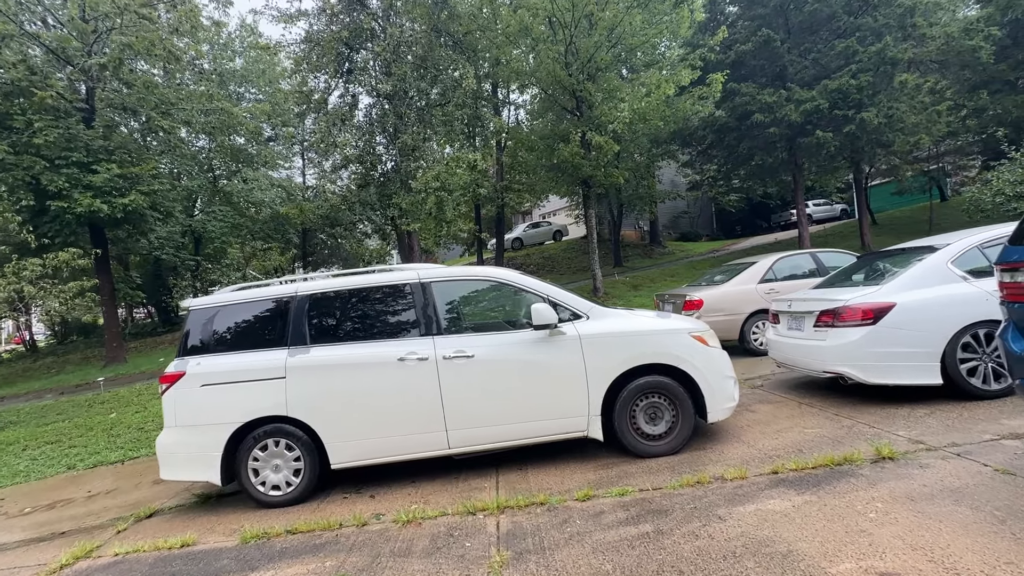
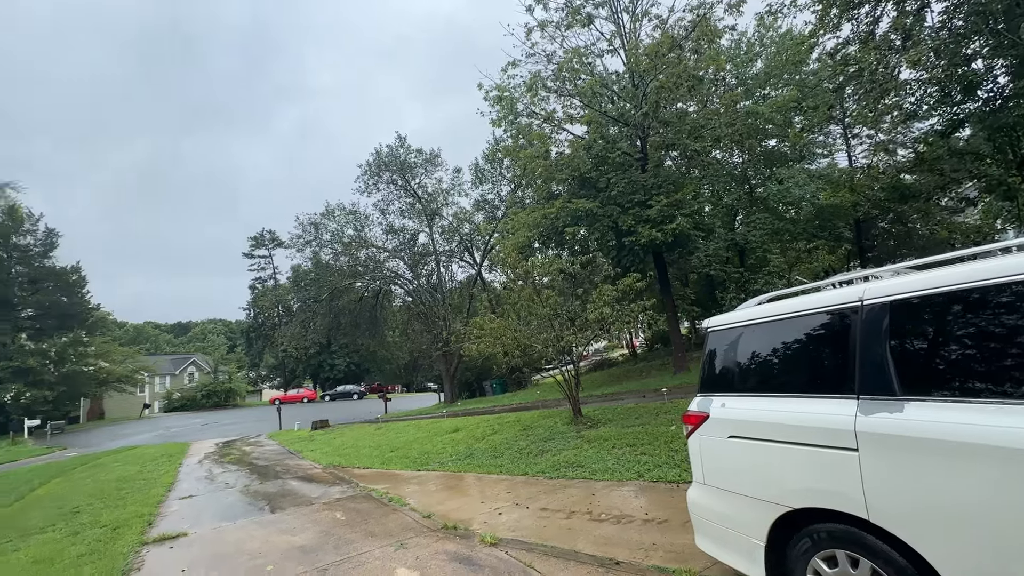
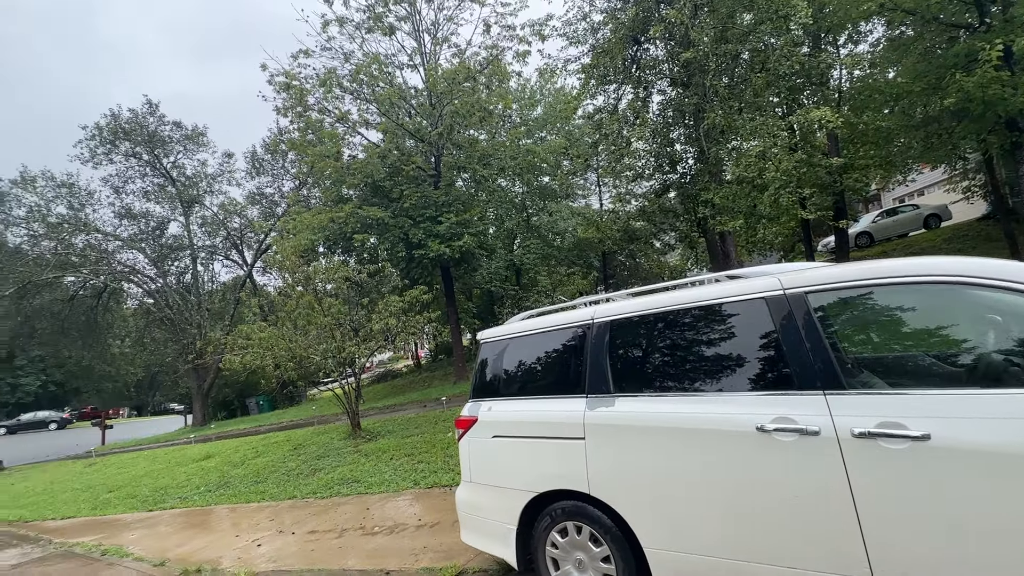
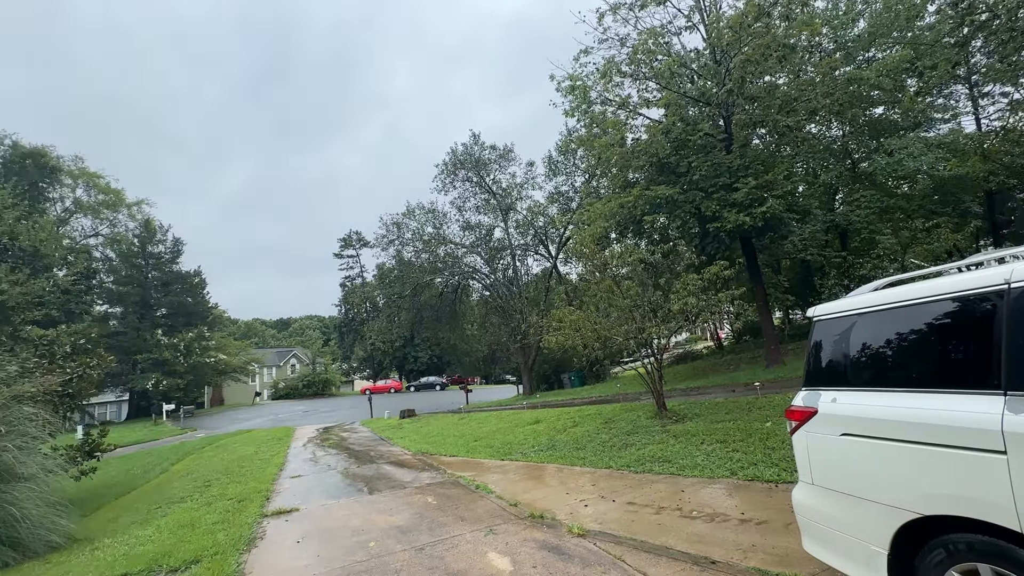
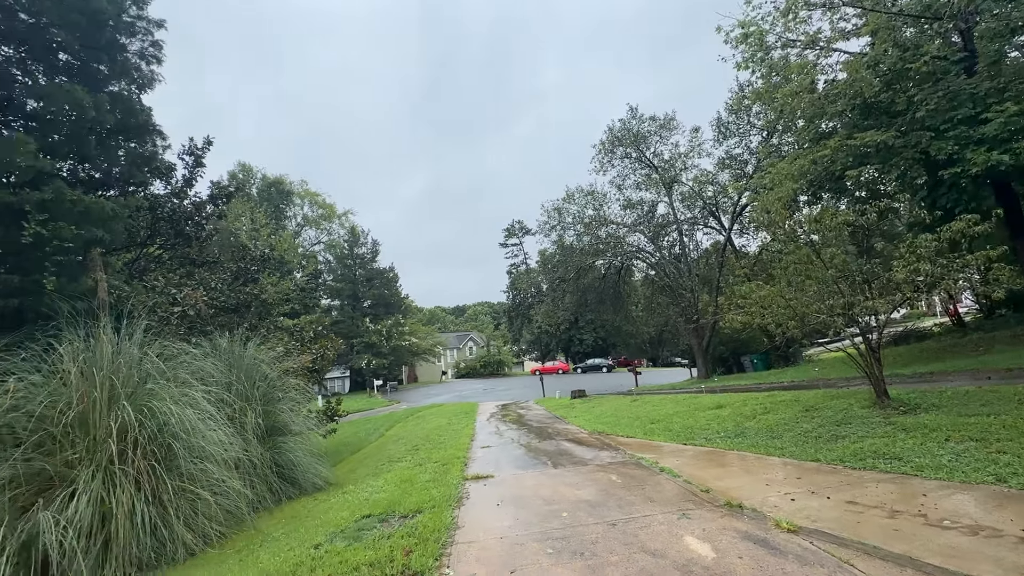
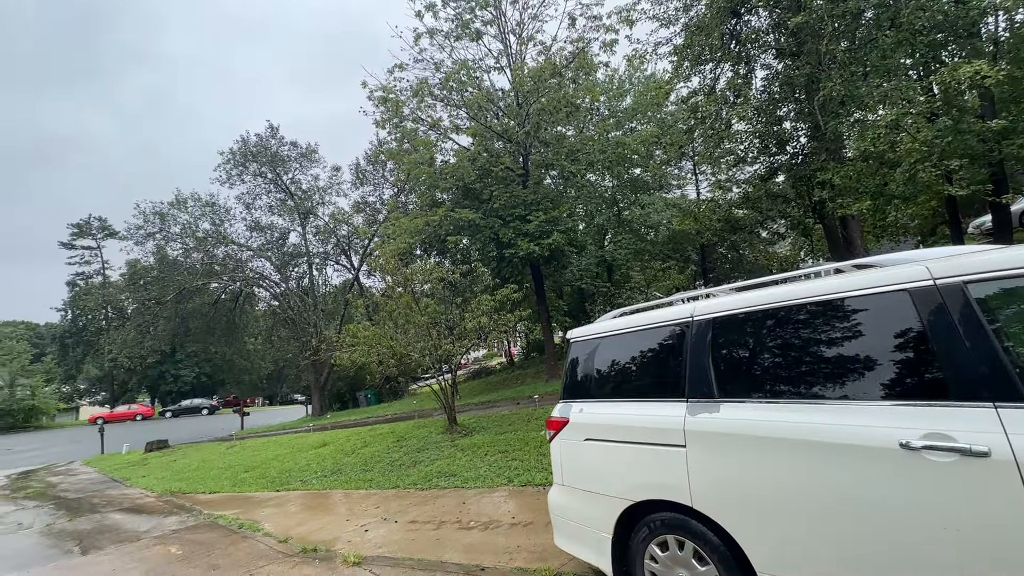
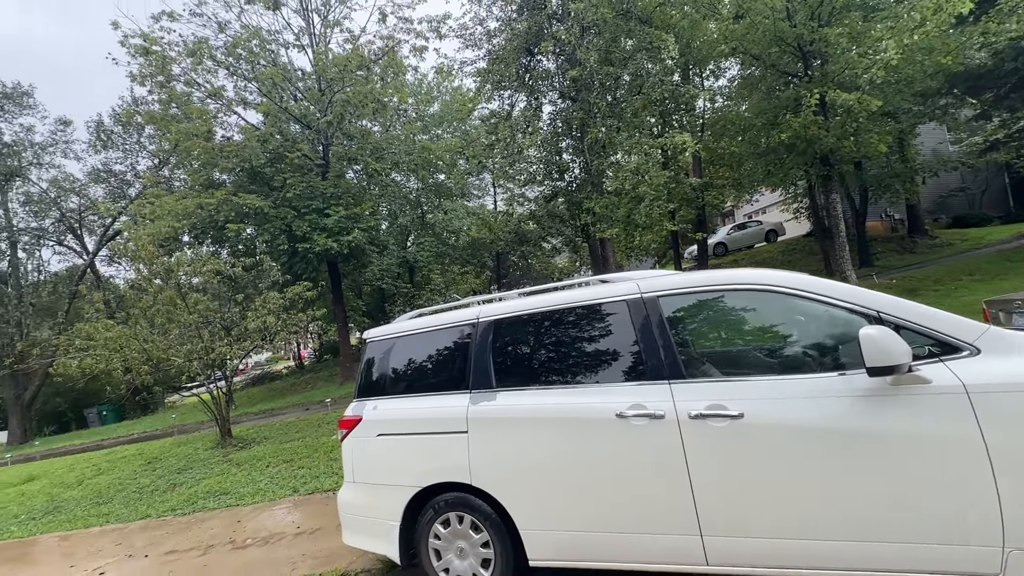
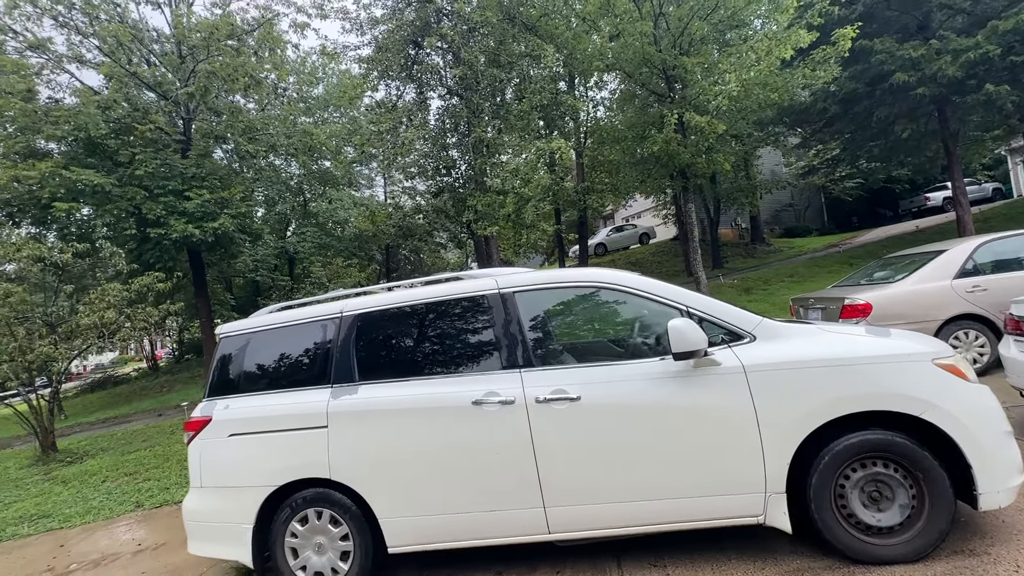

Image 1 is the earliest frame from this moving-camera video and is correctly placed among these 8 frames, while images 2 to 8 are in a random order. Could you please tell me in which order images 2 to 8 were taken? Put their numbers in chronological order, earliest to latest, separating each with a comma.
8, 7, 3, 6, 2, 4, 5
